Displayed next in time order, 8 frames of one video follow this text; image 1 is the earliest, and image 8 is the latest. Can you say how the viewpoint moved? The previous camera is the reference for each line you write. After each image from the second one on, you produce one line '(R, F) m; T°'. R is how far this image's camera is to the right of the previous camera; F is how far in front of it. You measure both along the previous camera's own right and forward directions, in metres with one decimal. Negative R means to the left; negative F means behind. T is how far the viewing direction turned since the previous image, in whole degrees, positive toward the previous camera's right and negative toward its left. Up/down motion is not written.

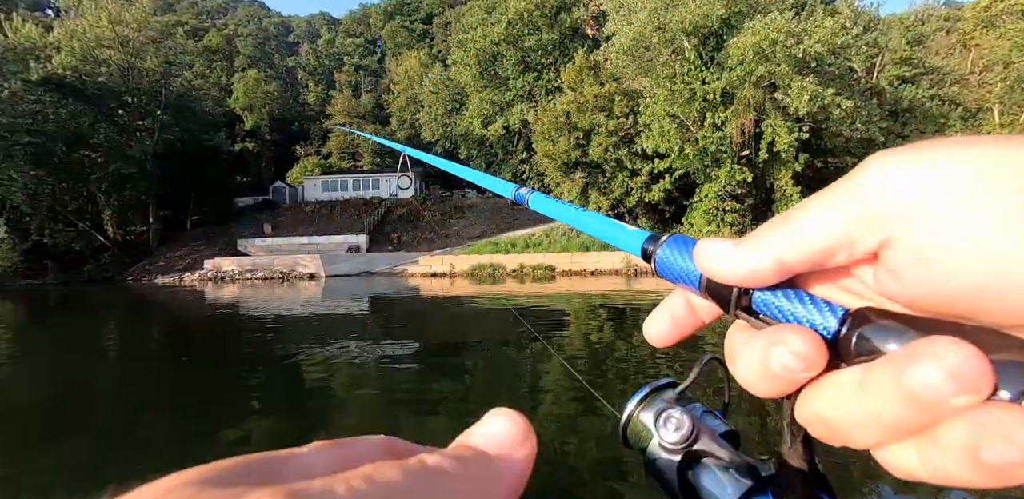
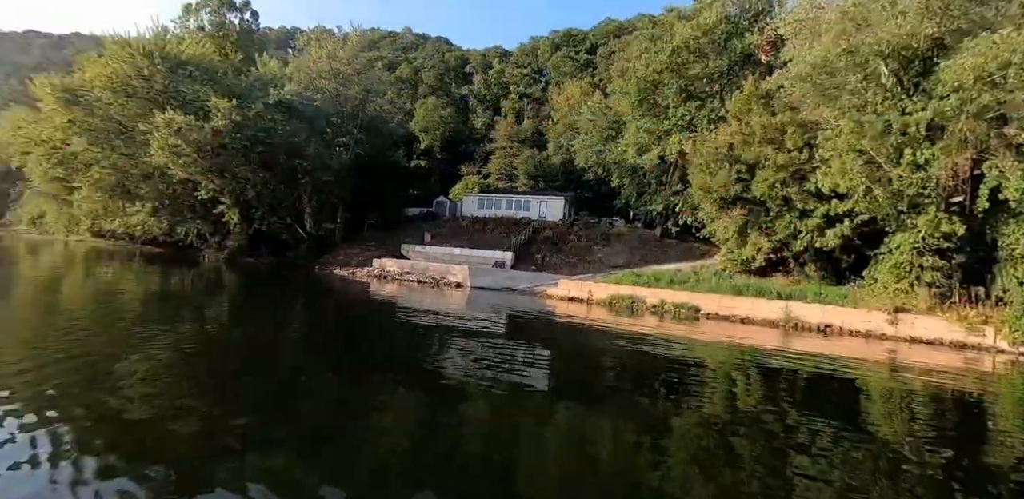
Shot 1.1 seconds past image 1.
(+0.9, +0.2) m; -18°
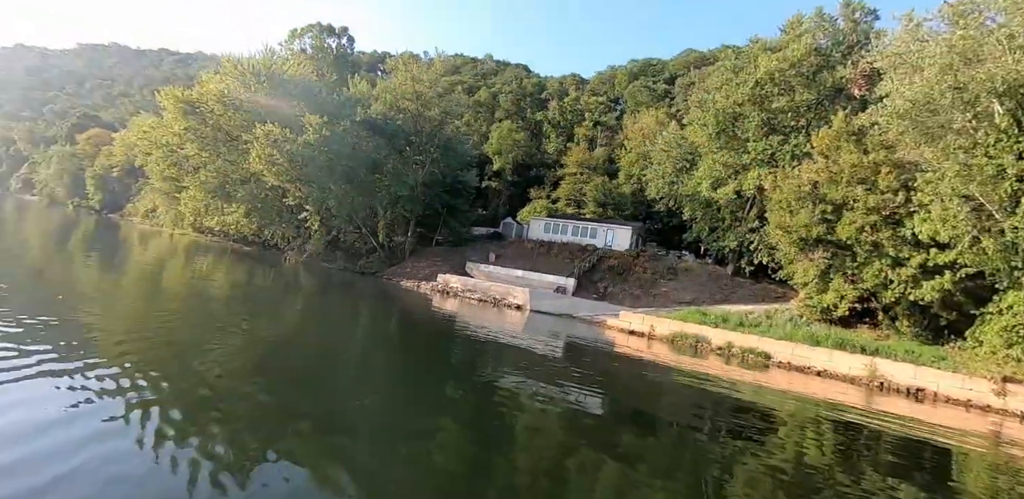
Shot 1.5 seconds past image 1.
(+0.3, 0.0) m; -8°
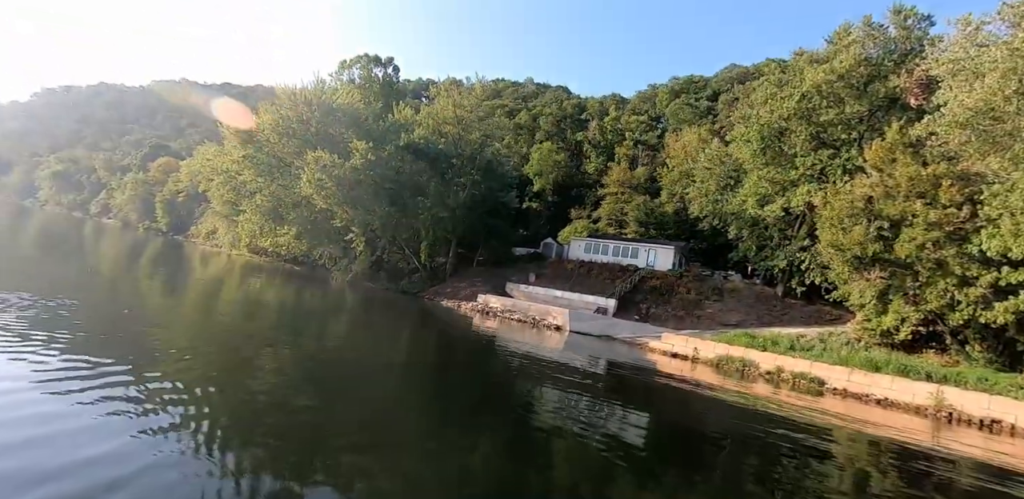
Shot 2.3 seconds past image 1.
(+0.3, -0.1) m; -5°
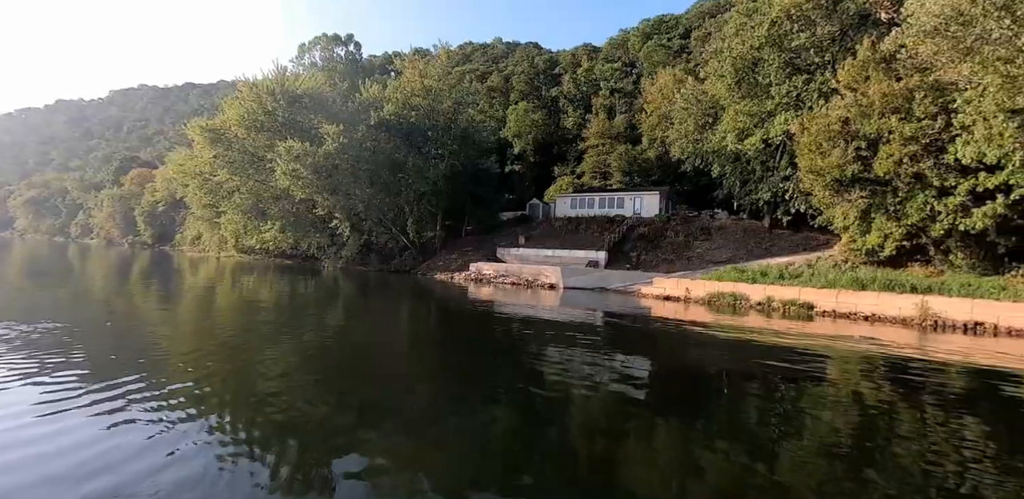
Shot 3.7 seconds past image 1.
(+0.4, -0.1) m; 0°
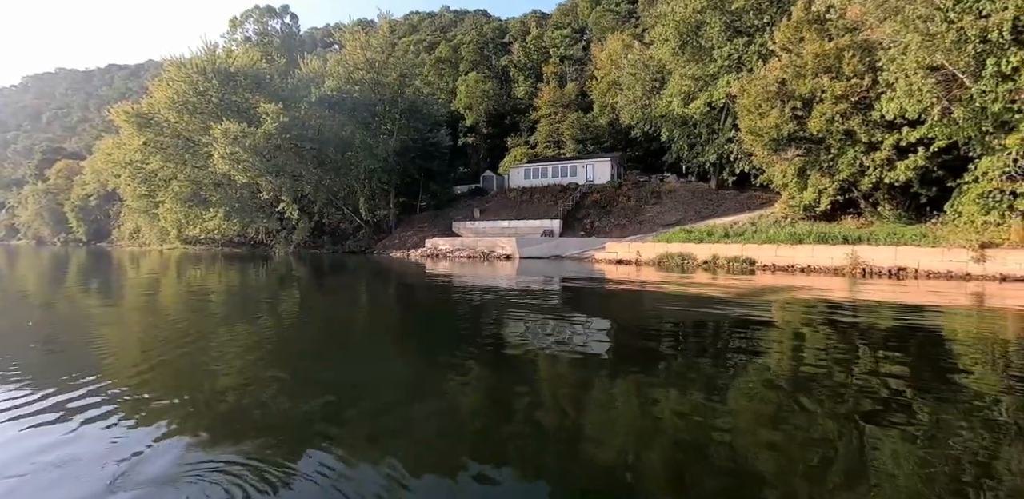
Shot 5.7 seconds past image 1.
(+0.5, -0.1) m; +4°
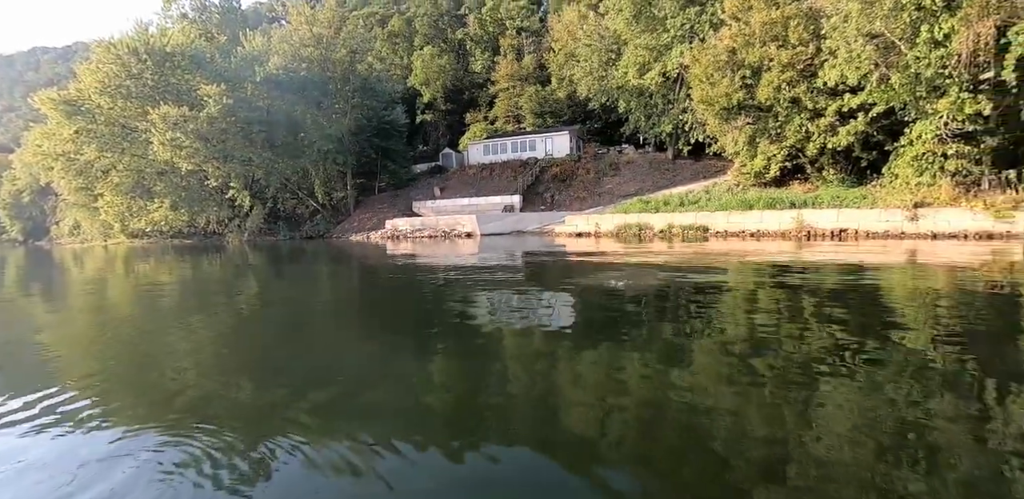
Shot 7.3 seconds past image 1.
(+0.4, -0.1) m; +3°
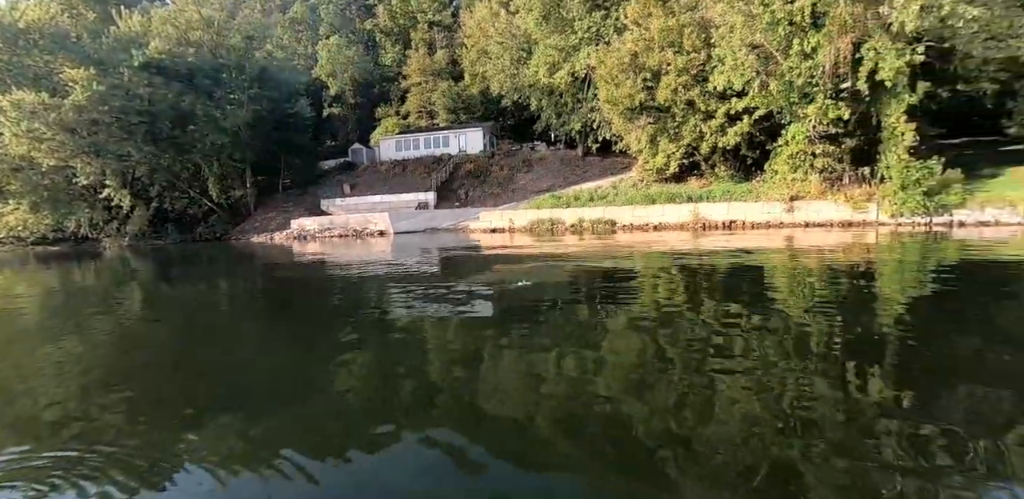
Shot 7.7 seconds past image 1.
(+0.2, 0.0) m; +9°
